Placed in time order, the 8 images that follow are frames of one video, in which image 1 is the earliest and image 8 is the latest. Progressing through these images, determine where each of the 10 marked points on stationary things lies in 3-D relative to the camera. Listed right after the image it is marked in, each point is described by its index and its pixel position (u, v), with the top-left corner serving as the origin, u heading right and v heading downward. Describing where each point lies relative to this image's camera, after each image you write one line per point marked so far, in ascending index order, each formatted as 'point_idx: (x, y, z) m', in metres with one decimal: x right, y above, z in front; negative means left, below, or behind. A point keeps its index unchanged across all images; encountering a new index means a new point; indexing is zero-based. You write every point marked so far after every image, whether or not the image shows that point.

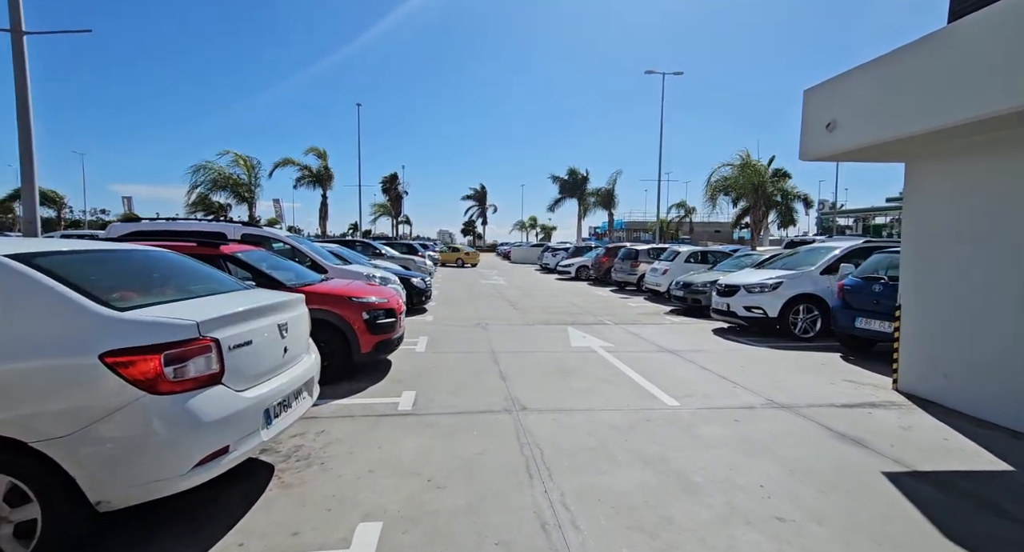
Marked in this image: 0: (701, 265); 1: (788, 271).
0: (+5.7, +0.3, +15.0) m
1: (+5.0, +0.1, +9.0) m
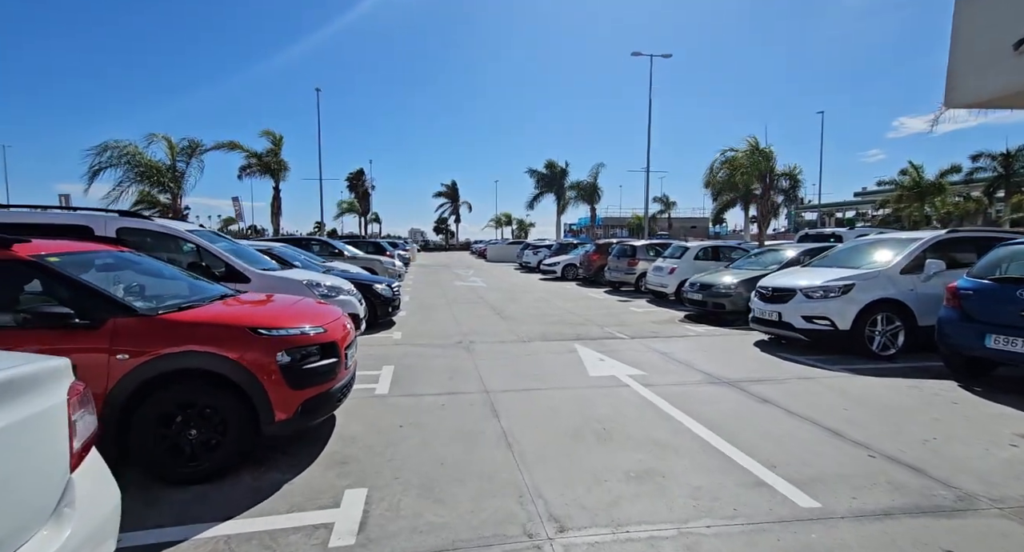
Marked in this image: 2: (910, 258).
0: (+5.3, +0.4, +13.2) m
1: (+4.9, +0.1, +7.1) m
2: (+5.7, +0.3, +7.1) m
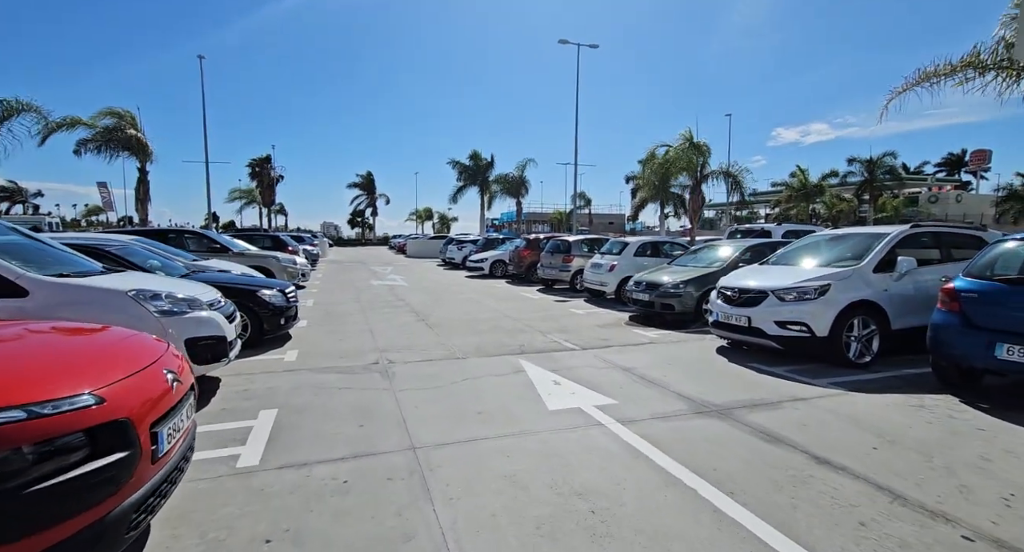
0: (+3.5, +0.4, +12.4) m
1: (+4.1, +0.1, +6.4) m
2: (+4.8, +0.3, +6.5) m
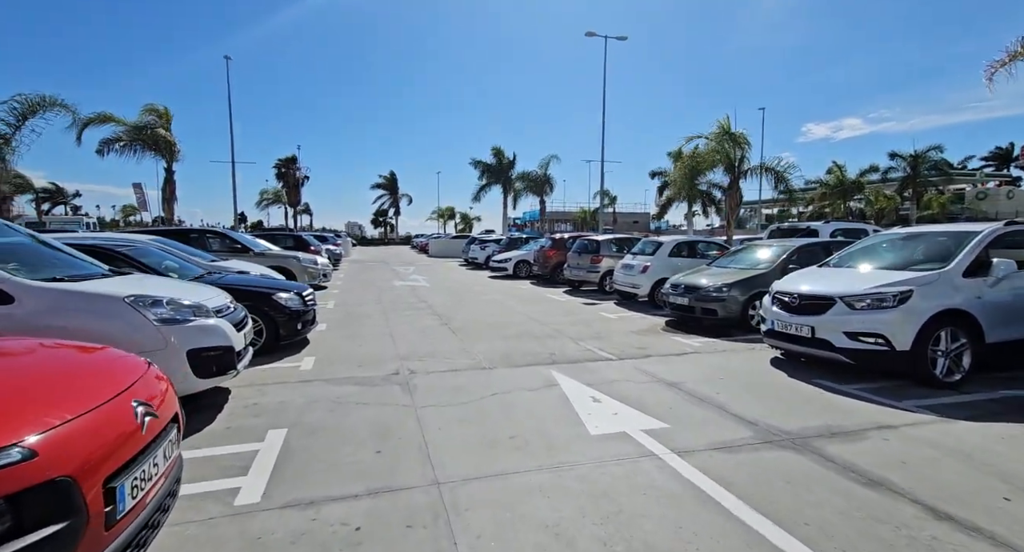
0: (+4.1, +0.4, +11.7) m
1: (+4.4, 0.0, +5.6) m
2: (+5.2, +0.2, +5.7) m
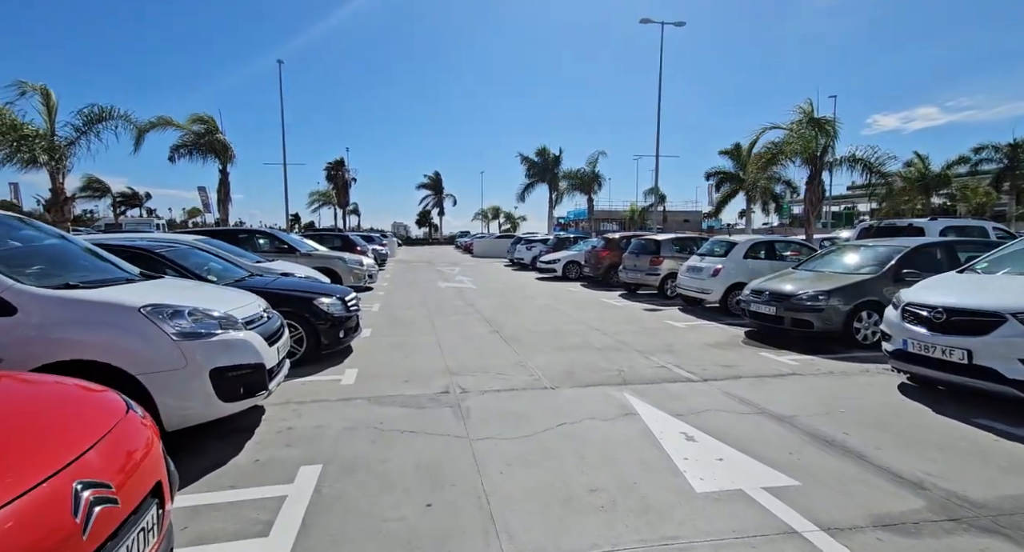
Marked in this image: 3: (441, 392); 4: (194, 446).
0: (+5.3, +0.3, +10.4) m
1: (+5.1, -0.1, +4.4) m
2: (+5.9, +0.1, +4.4) m
3: (-0.7, -1.2, +5.2) m
4: (-2.4, -1.3, +3.8) m
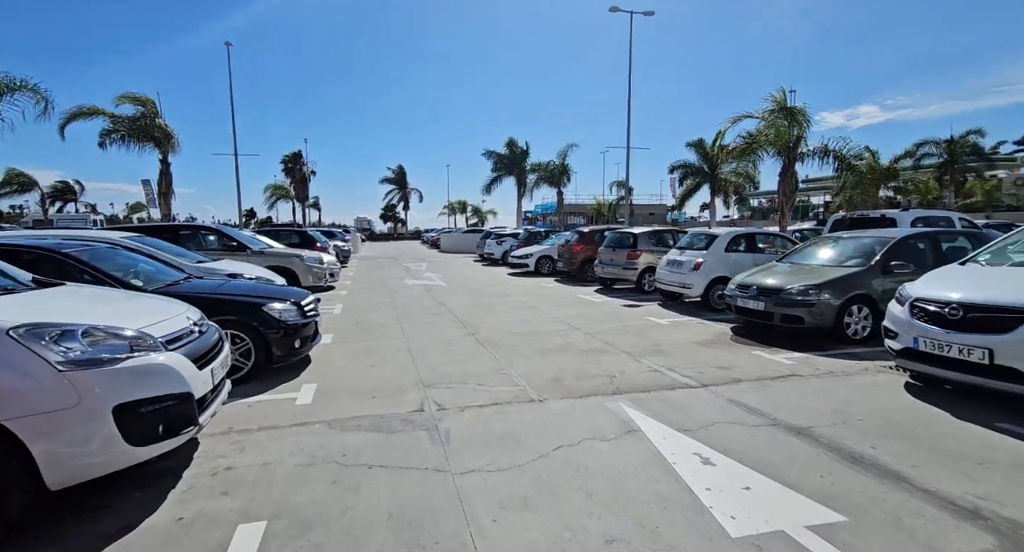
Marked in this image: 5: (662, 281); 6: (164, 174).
0: (+4.8, +0.4, +10.1) m
1: (+5.0, 0.0, +4.1) m
2: (+5.7, +0.2, +4.2) m
3: (-0.9, -1.2, +4.5) m
4: (-2.4, -1.3, +3.0) m
5: (+3.2, -0.1, +10.7) m
6: (-12.1, +3.5, +17.3) m
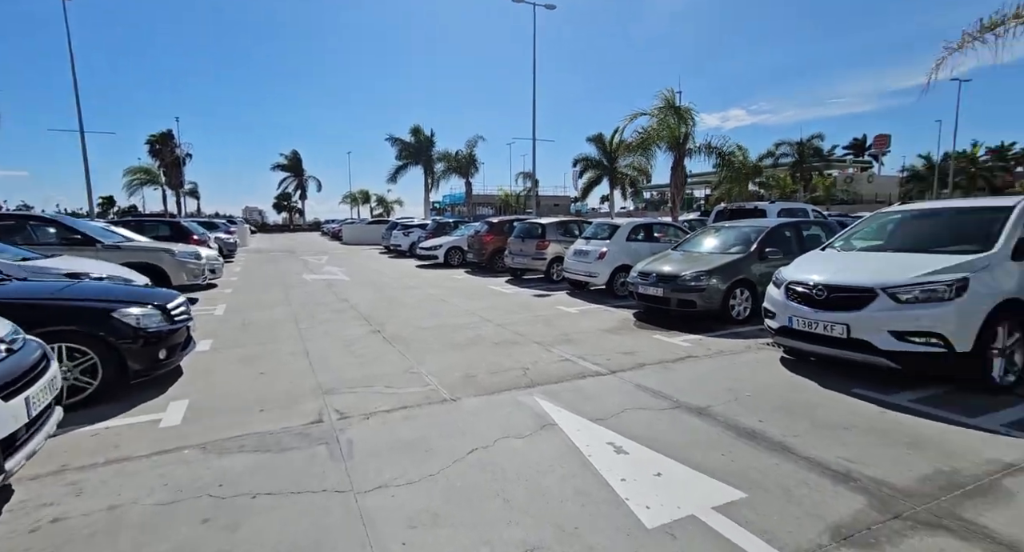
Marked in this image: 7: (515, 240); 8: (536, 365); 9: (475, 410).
0: (+2.9, +0.7, +10.6) m
1: (+4.2, +0.2, +4.7) m
2: (+4.9, +0.4, +4.9) m
3: (-1.6, -1.2, +4.1) m
4: (-2.9, -1.4, +2.3) m
5: (+1.3, +0.1, +10.9) m
6: (-15.0, +3.5, +14.6) m
7: (+0.1, +0.9, +12.8) m
8: (+0.3, -1.0, +5.7) m
9: (-0.3, -1.2, +4.3) m
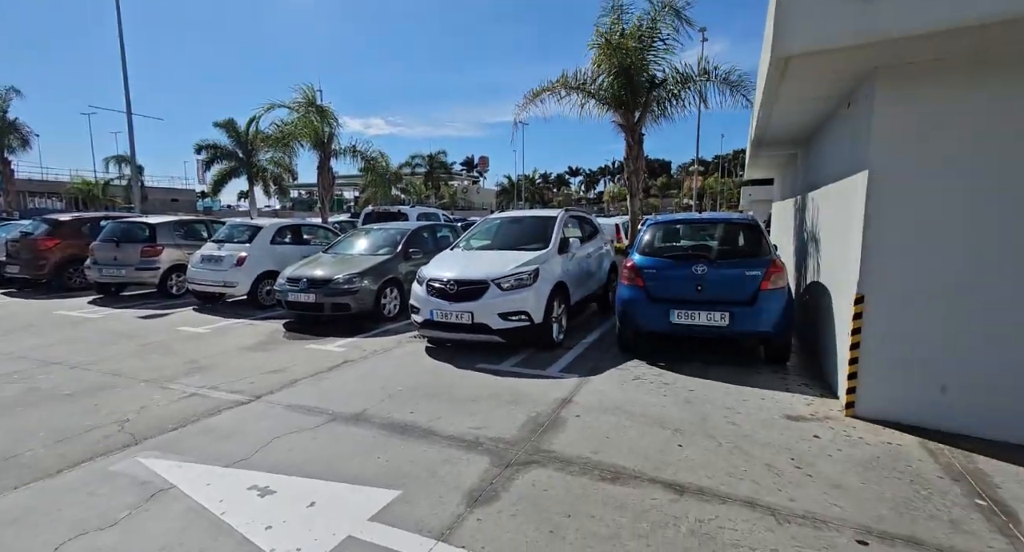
0: (-4.3, +0.6, +9.9) m
1: (+0.3, +0.2, +6.1) m
2: (+0.8, +0.5, +6.7) m
3: (-3.8, -1.4, +2.0) m
4: (-3.7, -1.6, -0.2) m
5: (-5.7, -0.1, +9.1) m
6: (-21.0, +2.4, +1.9) m
7: (-7.9, +0.6, +9.9) m
8: (-3.2, -1.2, +4.4) m
9: (-2.8, -1.3, +3.0) m
